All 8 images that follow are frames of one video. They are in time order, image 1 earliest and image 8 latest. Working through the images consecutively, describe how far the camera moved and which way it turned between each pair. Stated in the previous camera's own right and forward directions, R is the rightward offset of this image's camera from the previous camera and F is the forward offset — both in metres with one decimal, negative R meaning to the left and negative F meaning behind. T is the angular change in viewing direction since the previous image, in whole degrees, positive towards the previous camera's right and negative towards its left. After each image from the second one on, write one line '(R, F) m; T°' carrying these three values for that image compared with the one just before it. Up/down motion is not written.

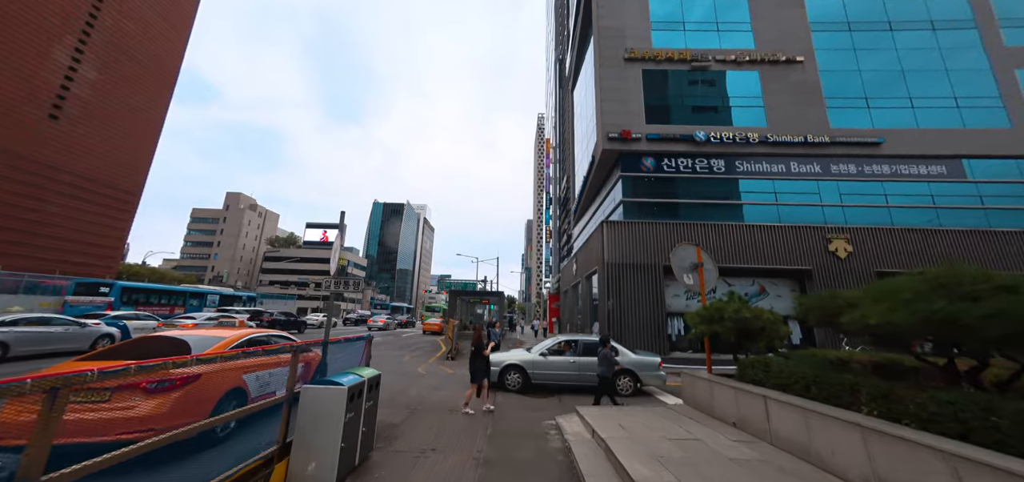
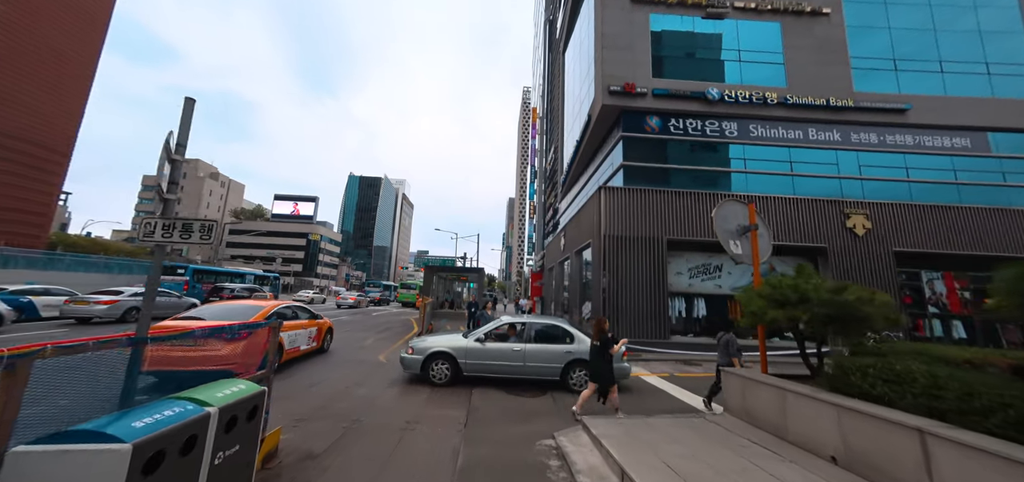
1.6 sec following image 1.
(-0.1, +2.2) m; +3°
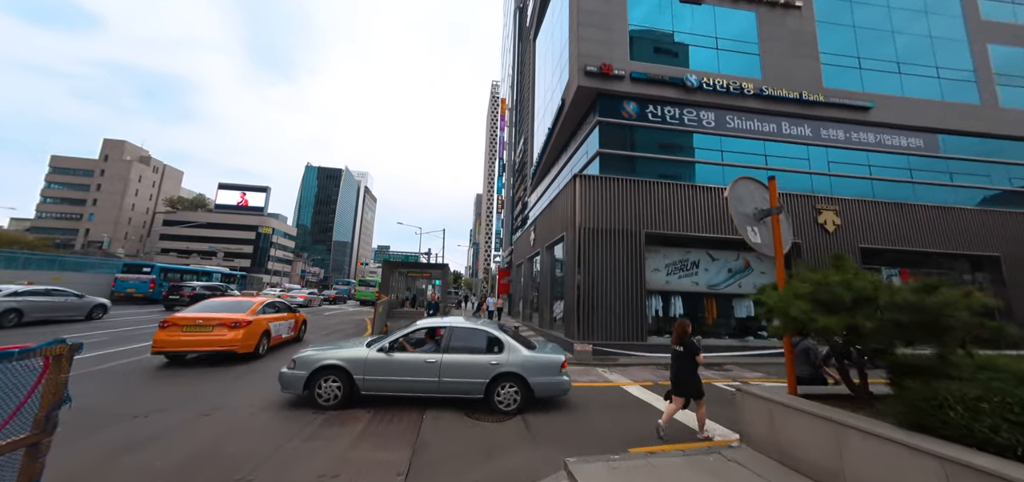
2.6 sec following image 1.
(+0.1, +1.4) m; +6°
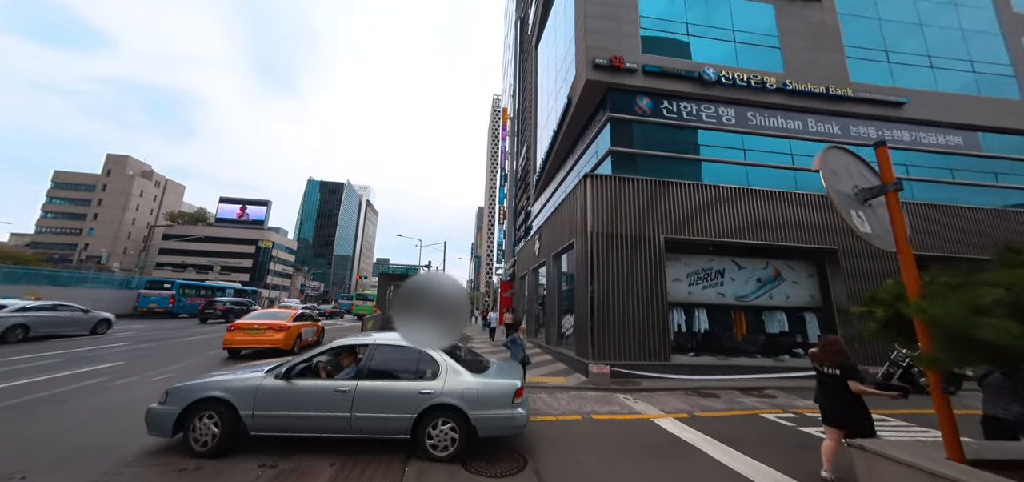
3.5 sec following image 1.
(-0.1, +1.3) m; 0°
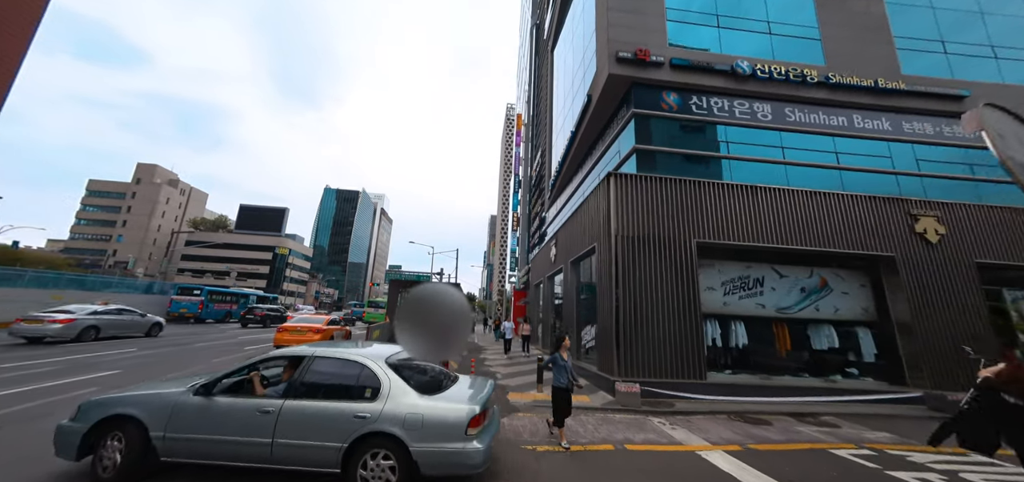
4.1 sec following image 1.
(-0.2, +0.8) m; -2°
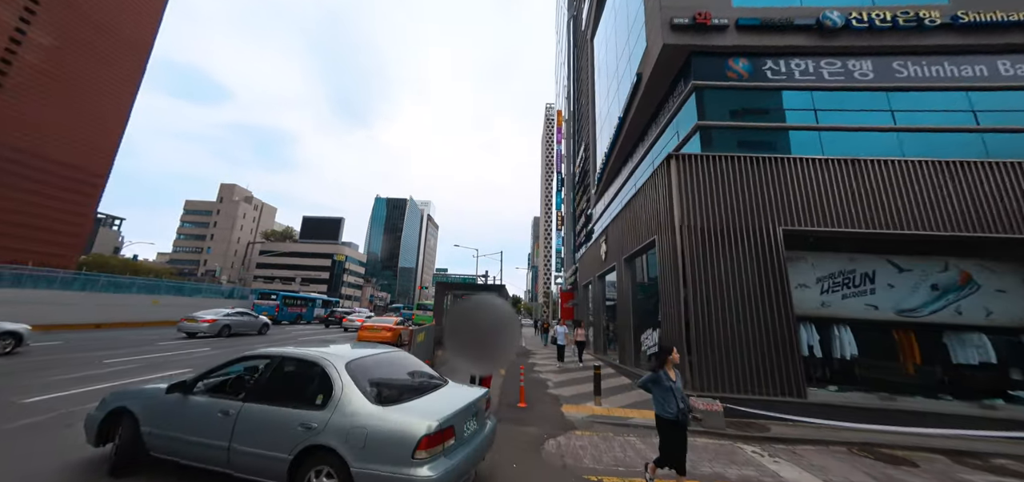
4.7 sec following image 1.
(-0.1, +0.9) m; -7°
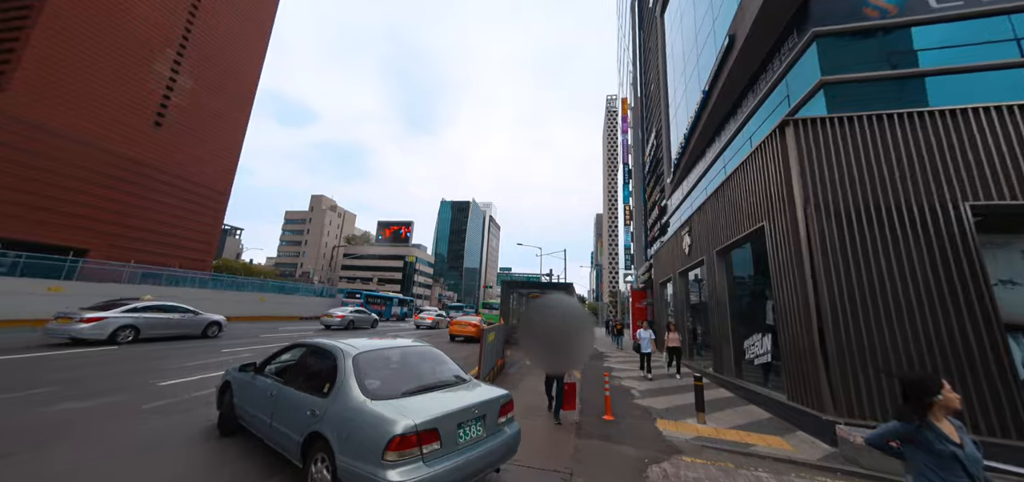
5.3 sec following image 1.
(-0.4, +0.8) m; -10°
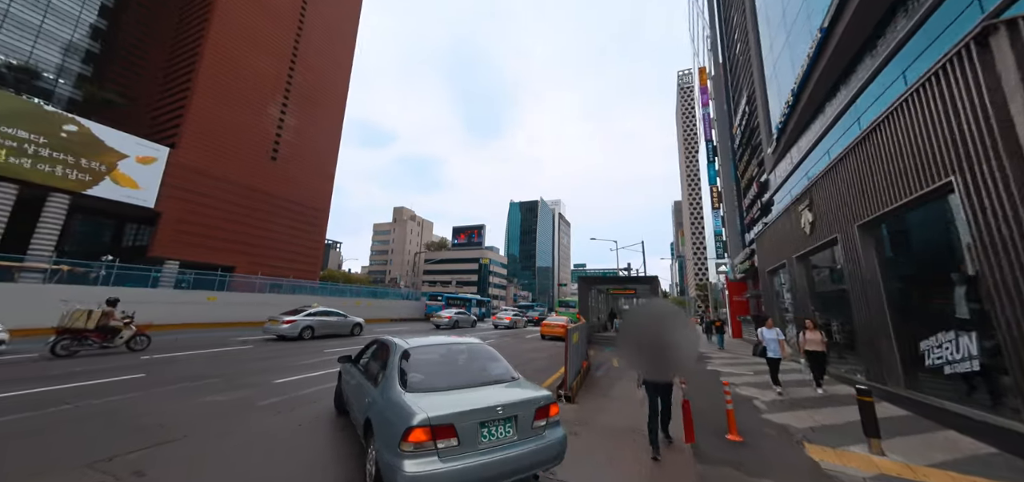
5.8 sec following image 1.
(-0.3, +0.9) m; -12°
